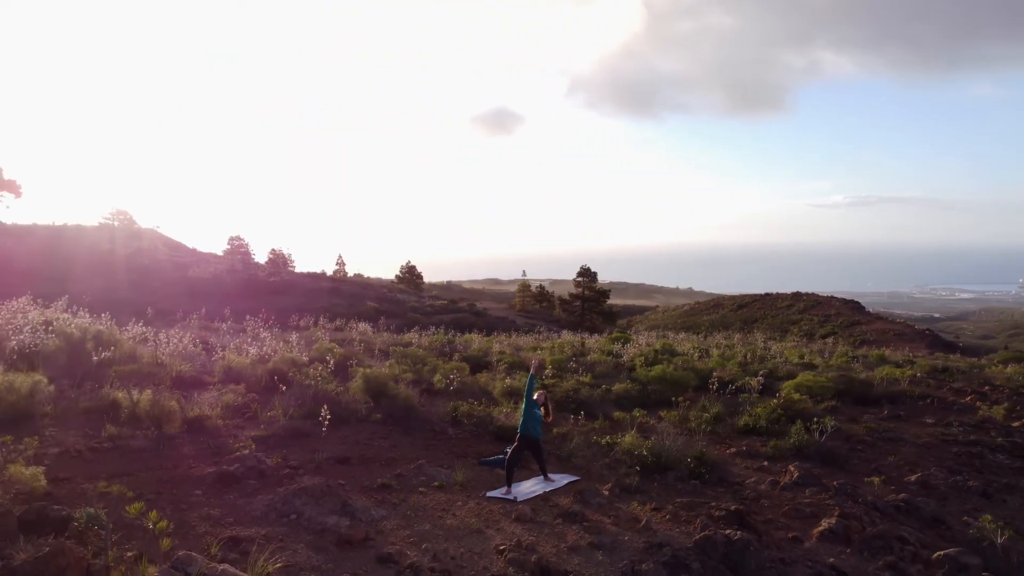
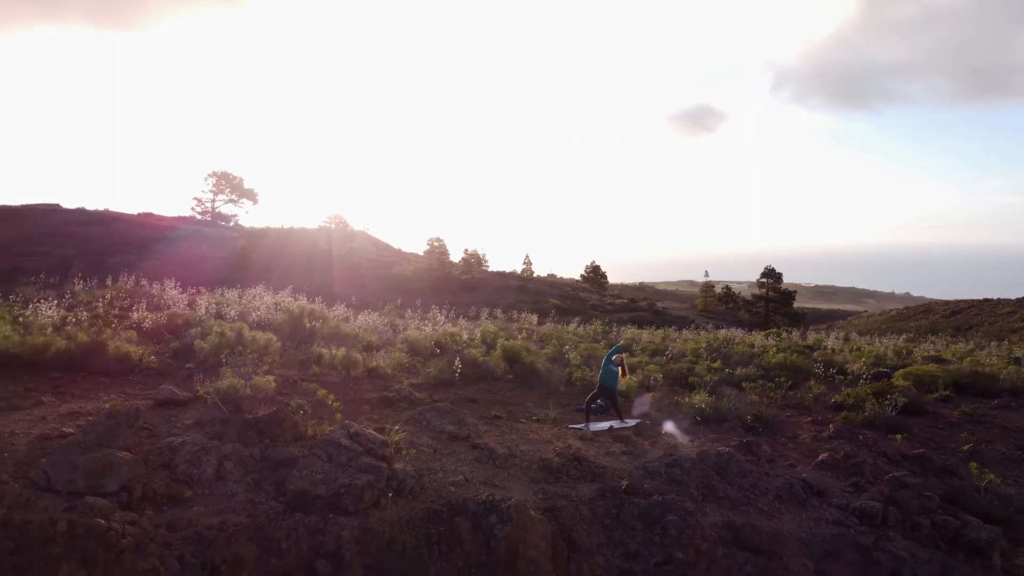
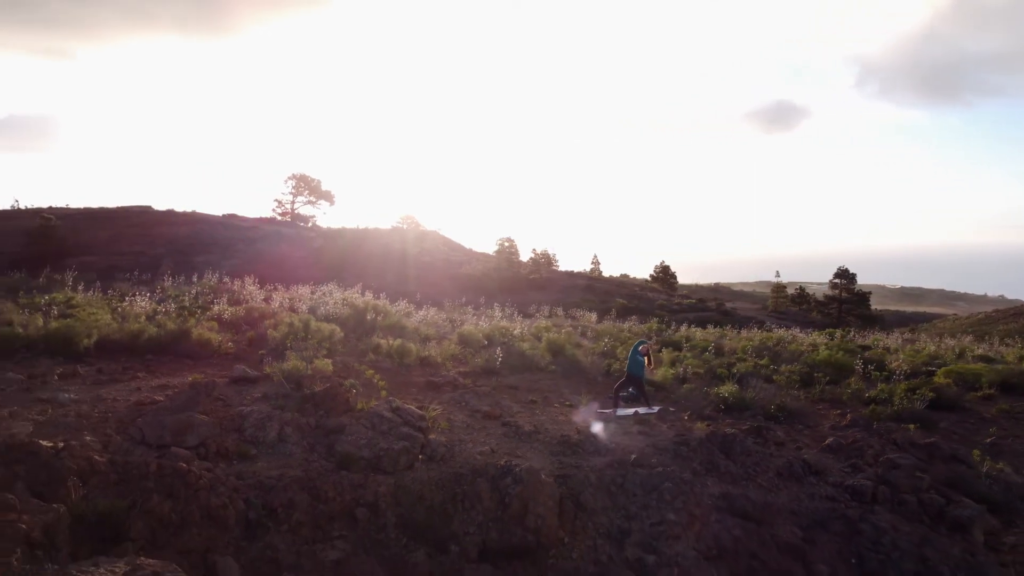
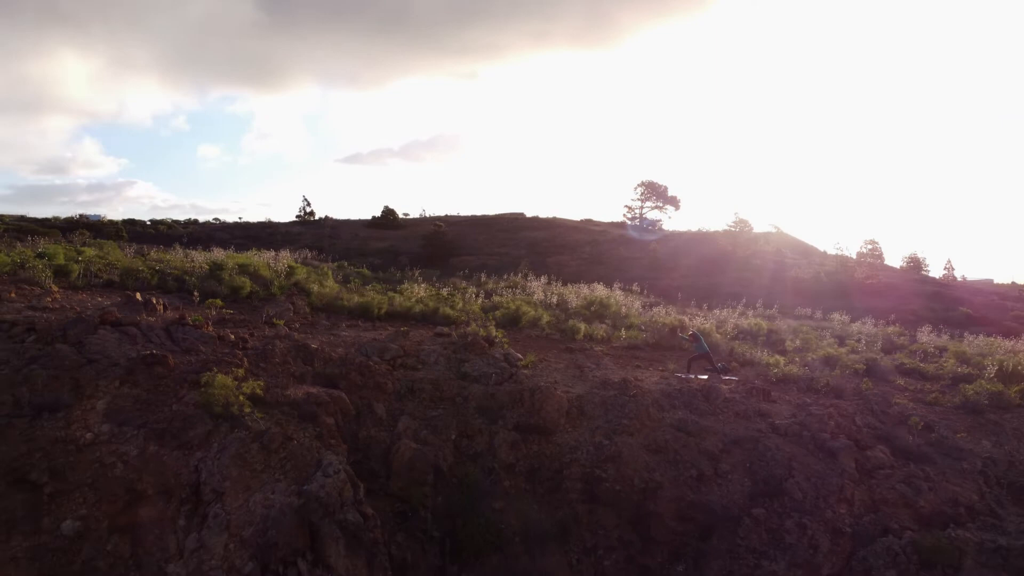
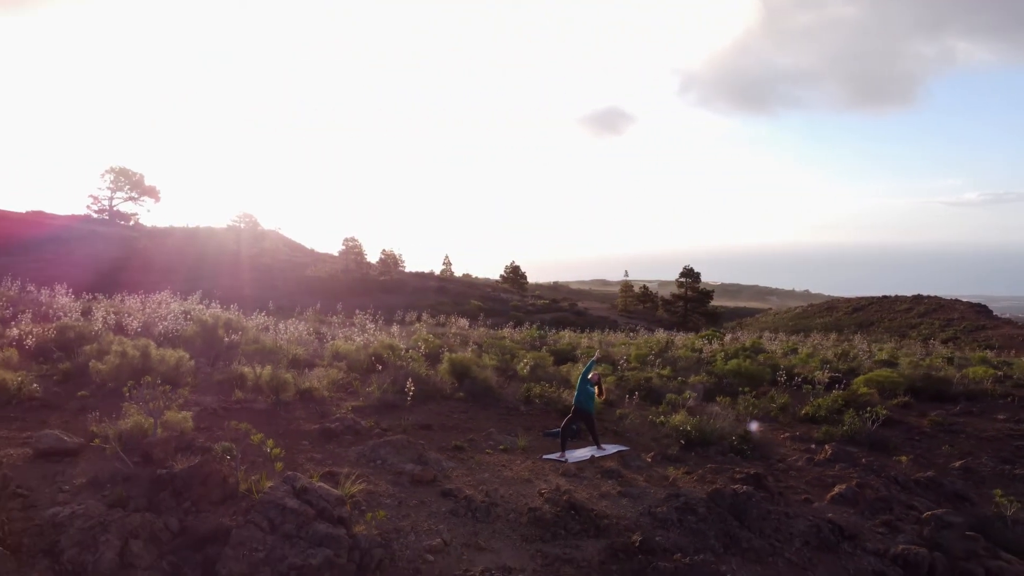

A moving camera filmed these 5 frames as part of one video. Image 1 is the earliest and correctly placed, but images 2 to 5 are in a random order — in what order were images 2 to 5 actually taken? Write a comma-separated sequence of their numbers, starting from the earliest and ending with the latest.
5, 2, 3, 4
